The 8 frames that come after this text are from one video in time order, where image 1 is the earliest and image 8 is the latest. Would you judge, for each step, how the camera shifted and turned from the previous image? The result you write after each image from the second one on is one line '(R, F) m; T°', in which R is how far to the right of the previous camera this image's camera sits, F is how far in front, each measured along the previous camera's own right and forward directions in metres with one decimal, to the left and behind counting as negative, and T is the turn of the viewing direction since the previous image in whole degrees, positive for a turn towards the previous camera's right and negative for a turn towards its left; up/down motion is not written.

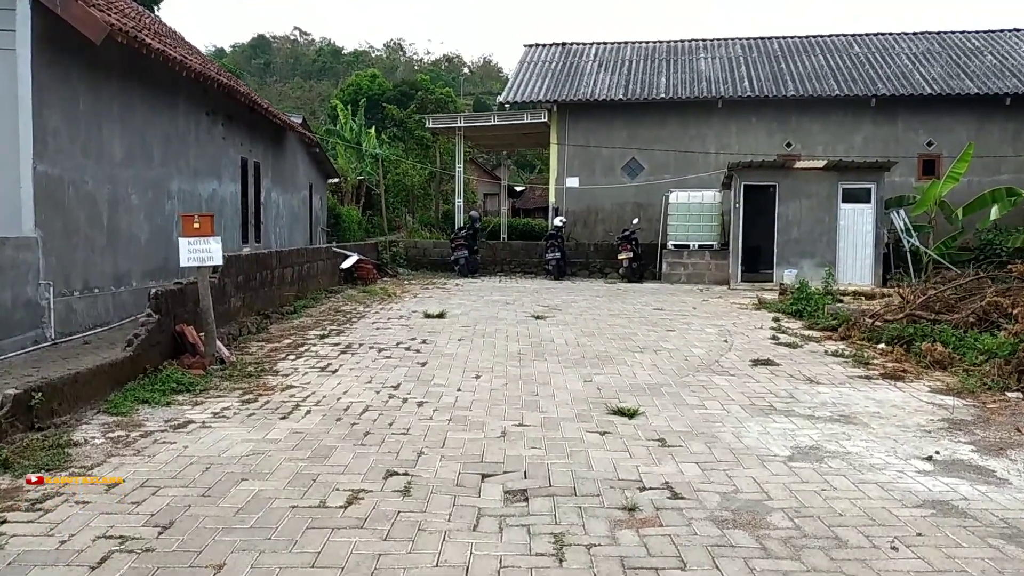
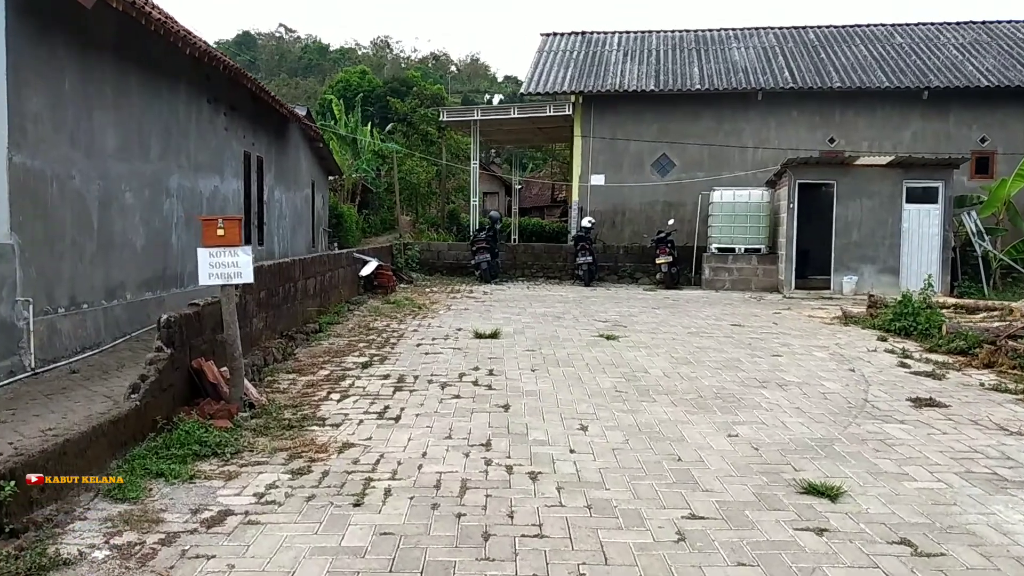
(-0.7, +1.2) m; +1°
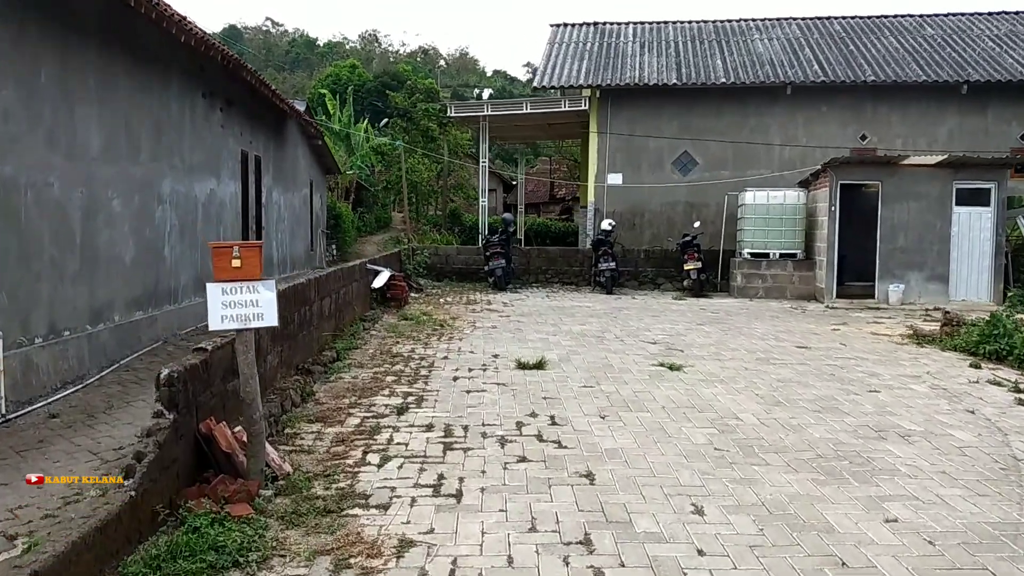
(-0.4, +0.9) m; +1°
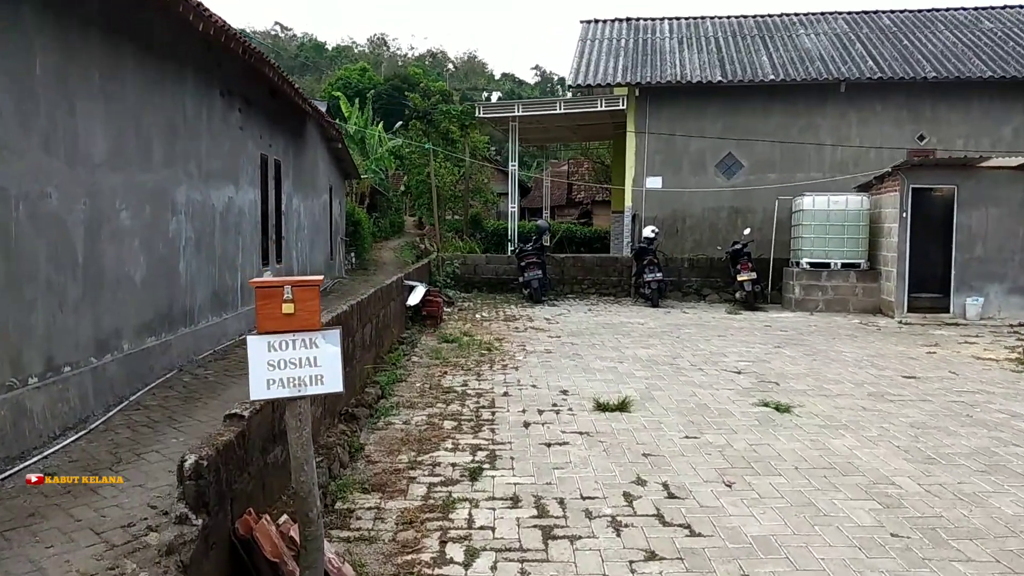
(-0.4, +0.9) m; -1°
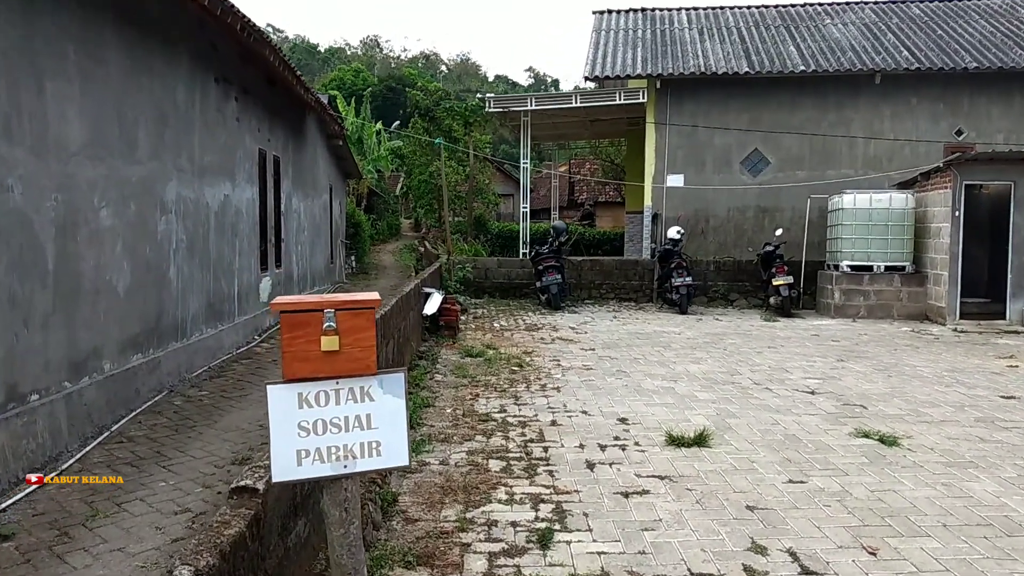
(-0.3, +0.8) m; 0°
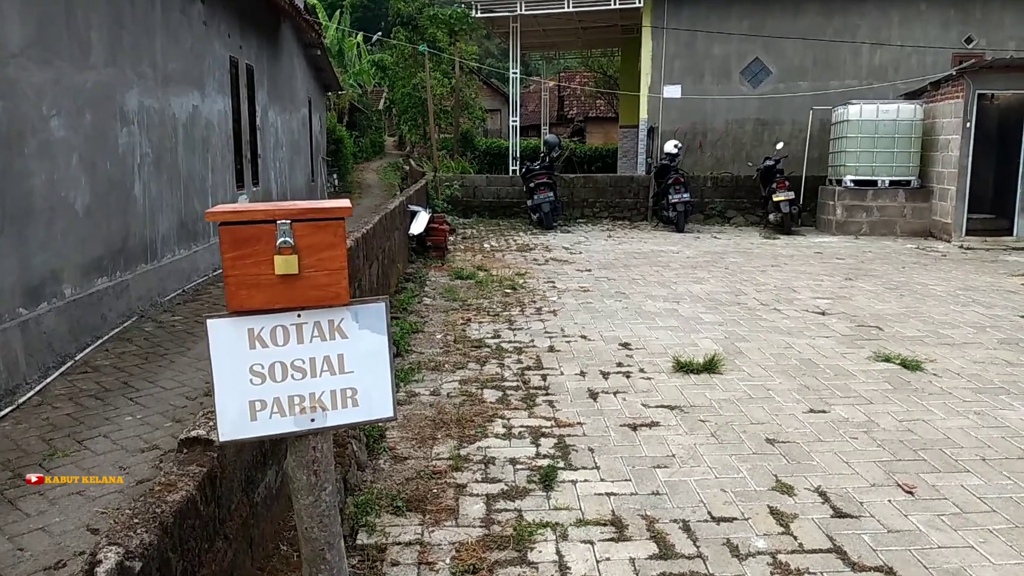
(0.0, +0.4) m; +1°
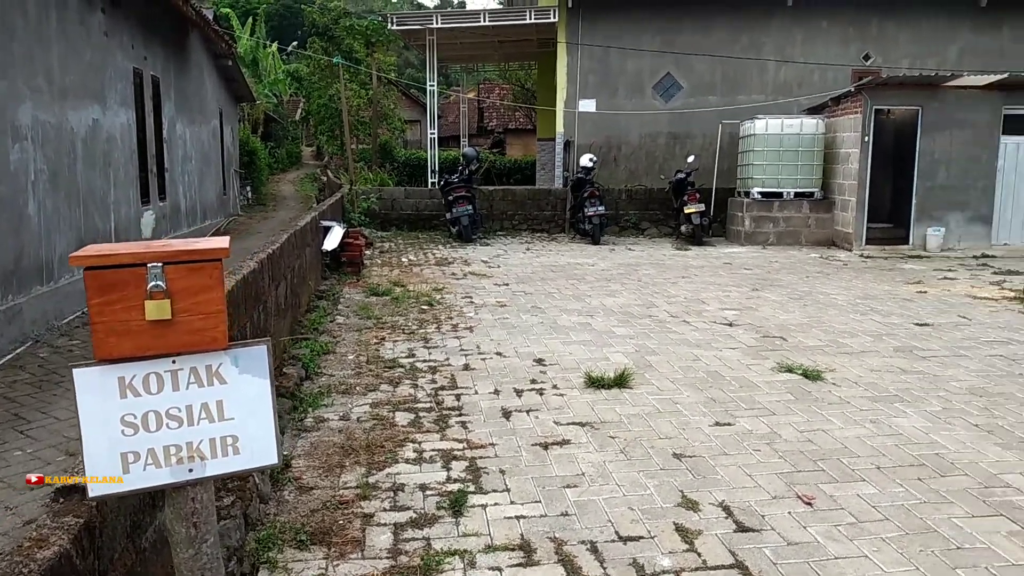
(+0.1, 0.0) m; +5°
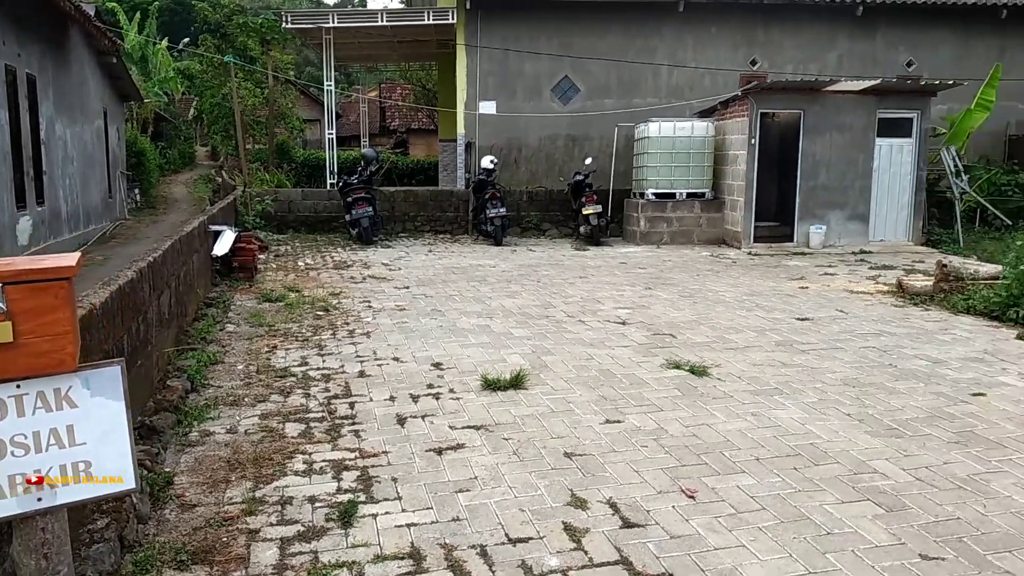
(+0.1, 0.0) m; +6°
